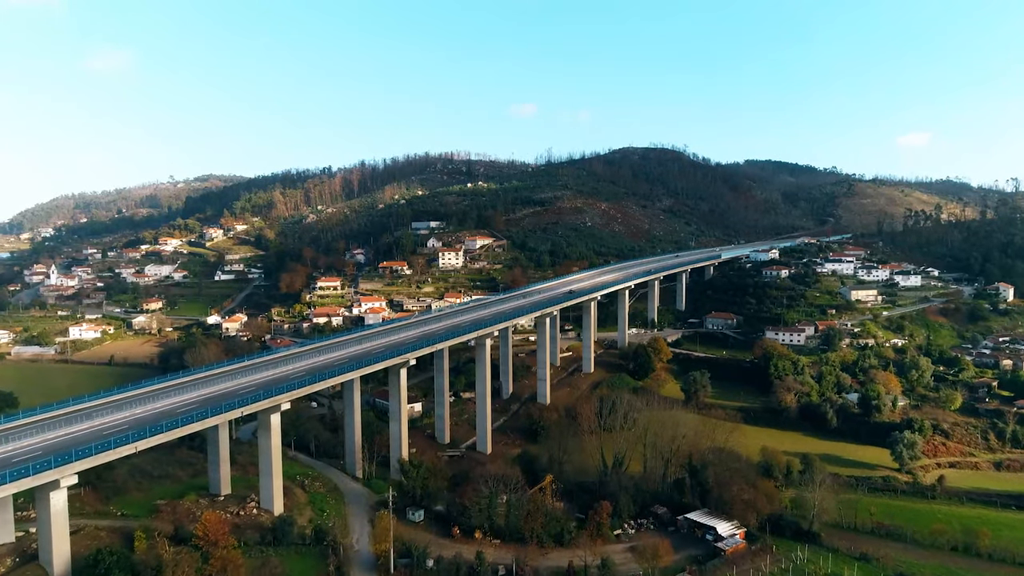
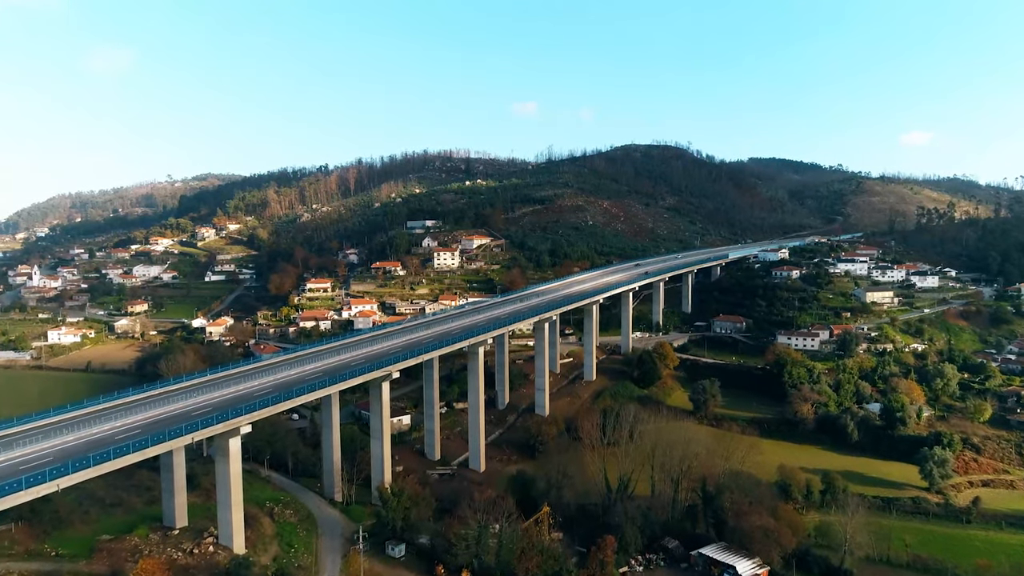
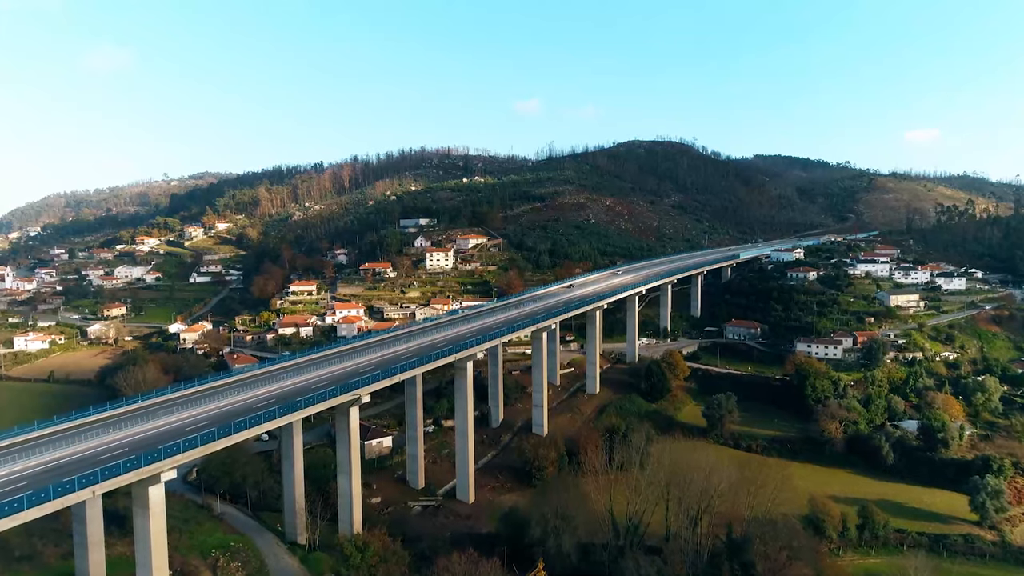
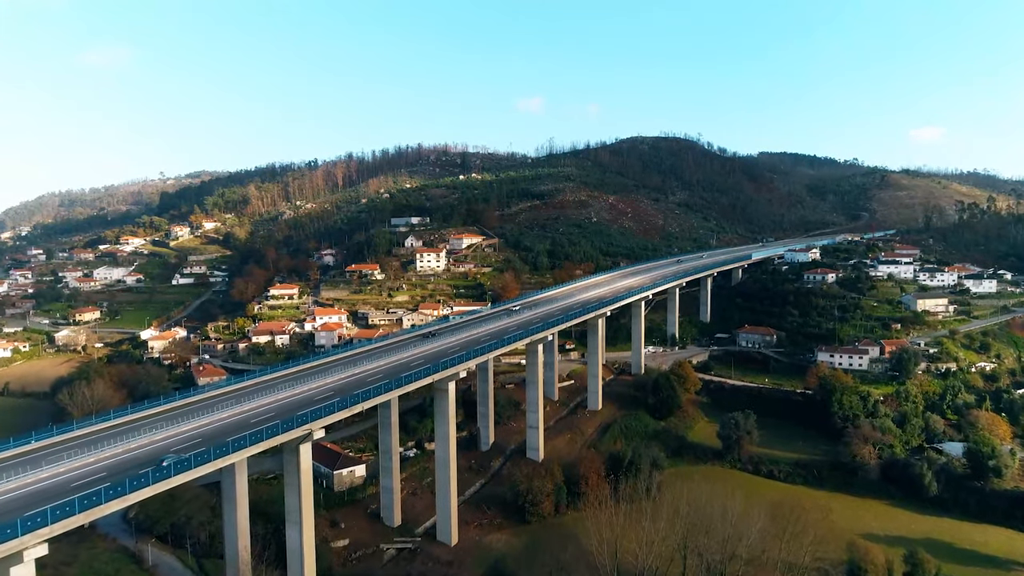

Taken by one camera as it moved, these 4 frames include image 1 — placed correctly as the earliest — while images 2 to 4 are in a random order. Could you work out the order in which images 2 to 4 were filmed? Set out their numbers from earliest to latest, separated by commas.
2, 3, 4
